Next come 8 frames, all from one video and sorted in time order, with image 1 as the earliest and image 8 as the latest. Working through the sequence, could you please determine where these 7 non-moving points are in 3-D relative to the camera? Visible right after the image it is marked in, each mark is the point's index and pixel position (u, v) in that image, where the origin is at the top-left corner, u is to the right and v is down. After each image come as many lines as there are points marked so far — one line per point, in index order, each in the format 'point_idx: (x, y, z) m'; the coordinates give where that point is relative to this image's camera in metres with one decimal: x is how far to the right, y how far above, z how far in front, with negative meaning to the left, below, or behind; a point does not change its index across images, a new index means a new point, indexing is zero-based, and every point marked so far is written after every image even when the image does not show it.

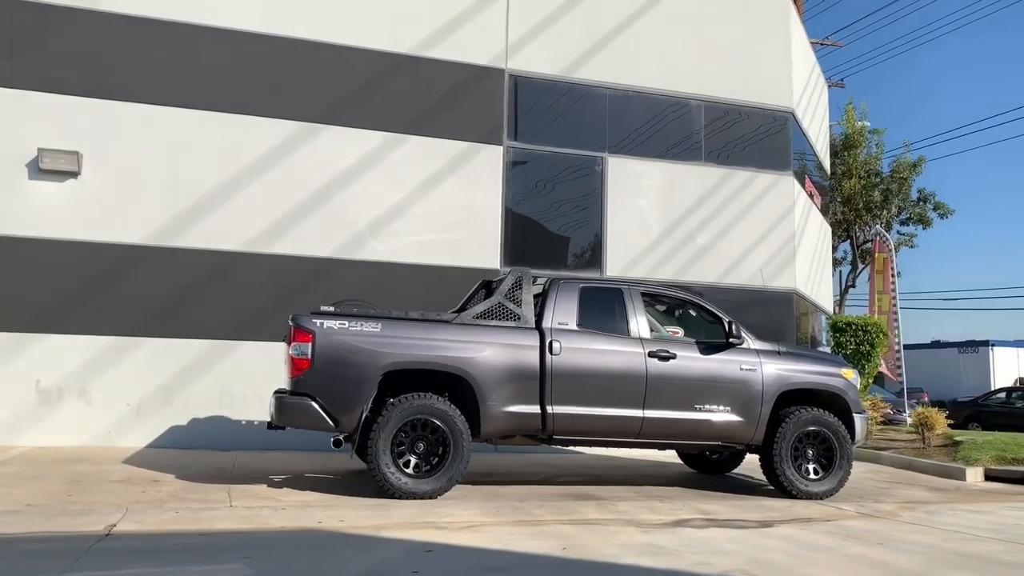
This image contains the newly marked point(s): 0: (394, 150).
0: (-1.6, +1.9, +10.7) m
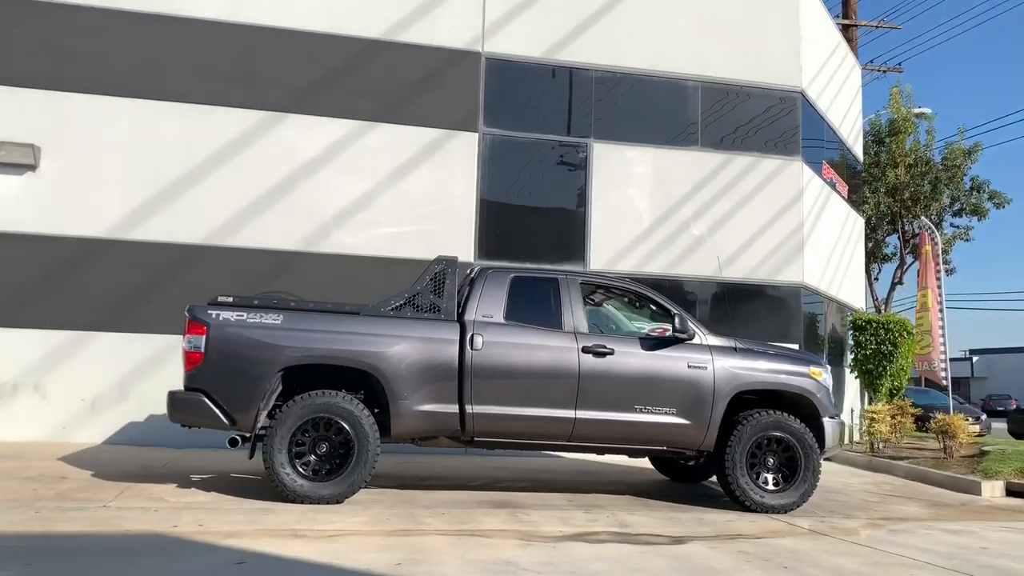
0: (-2.0, +1.9, +10.3) m
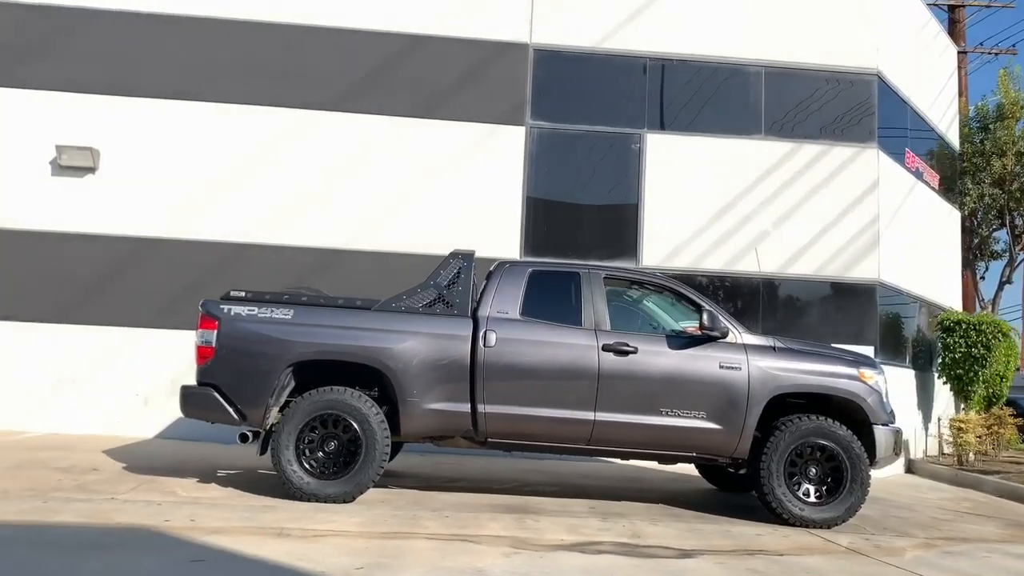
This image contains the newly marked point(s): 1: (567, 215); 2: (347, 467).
0: (-1.4, +2.0, +10.2) m
1: (+0.7, +1.0, +10.3) m
2: (-1.2, -1.3, +5.9) m
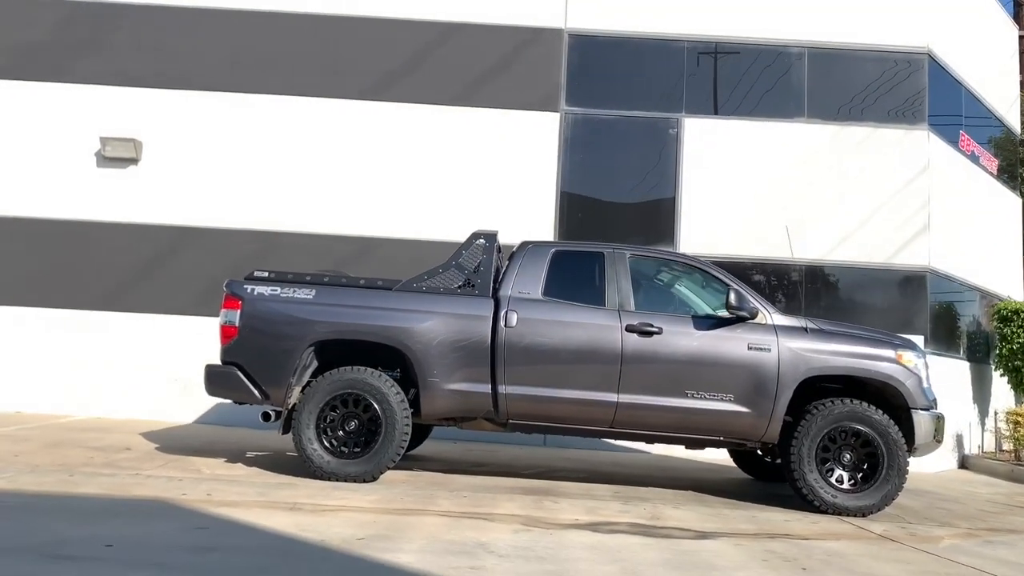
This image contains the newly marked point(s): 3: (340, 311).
0: (-0.9, +2.1, +10.2) m
1: (+1.1, +1.1, +10.1) m
2: (-1.1, -1.2, +5.9) m
3: (-1.3, -0.2, +6.1) m
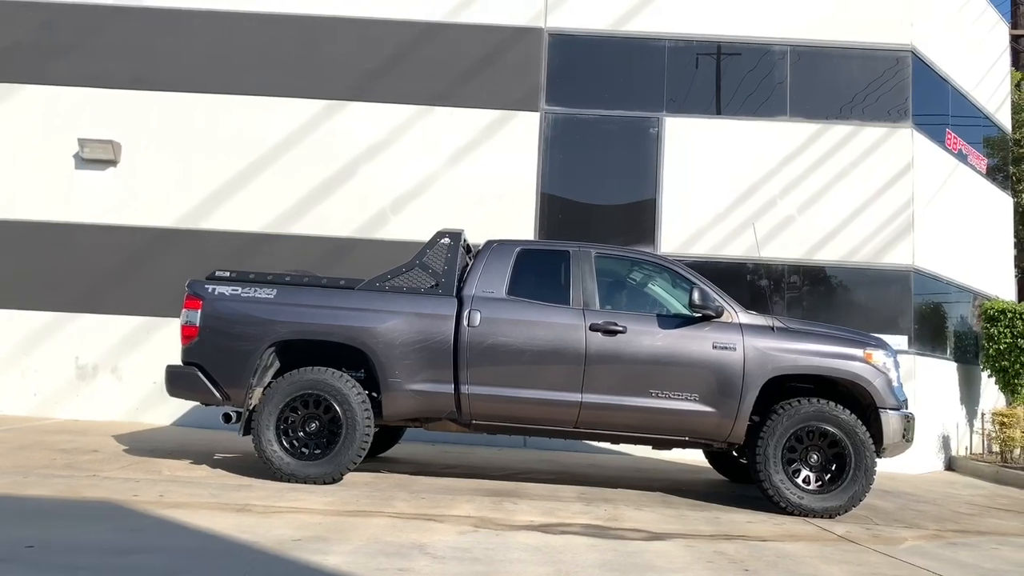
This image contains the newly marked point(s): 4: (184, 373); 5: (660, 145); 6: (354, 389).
0: (-1.2, +2.1, +10.1) m
1: (+0.9, +1.1, +10.1) m
2: (-1.4, -1.2, +5.8) m
3: (-1.6, -0.2, +6.0) m
4: (-2.5, -0.6, +6.0) m
5: (+1.9, +1.8, +10.1) m
6: (-1.2, -0.7, +5.9) m
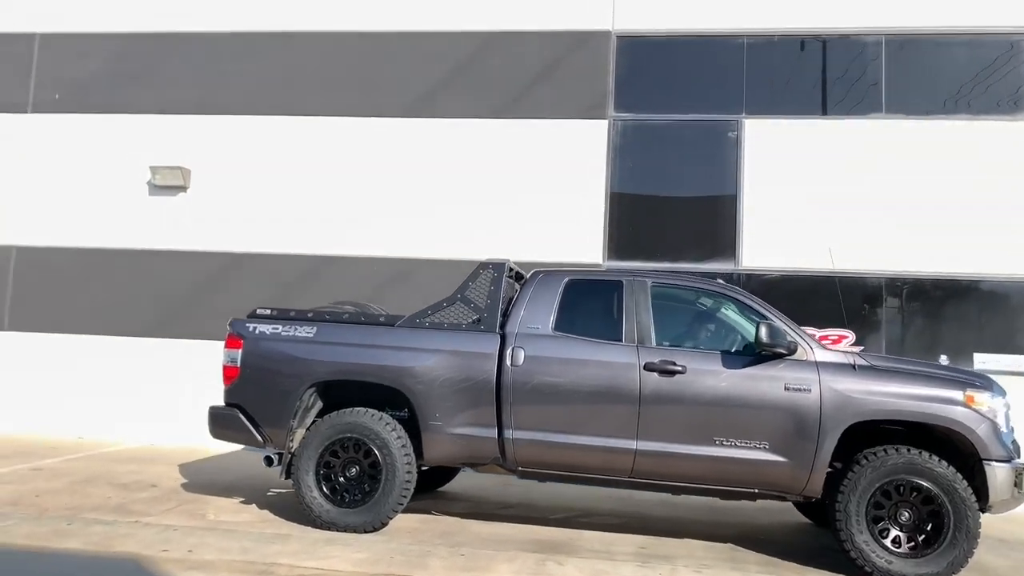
0: (-0.4, +1.9, +9.8) m
1: (+1.7, +0.9, +9.5) m
2: (-1.0, -1.5, +5.6) m
3: (-1.3, -0.4, +5.8) m
4: (-2.1, -0.9, +5.8) m
5: (+2.7, +1.6, +9.4) m
6: (-0.8, -1.0, +5.6) m
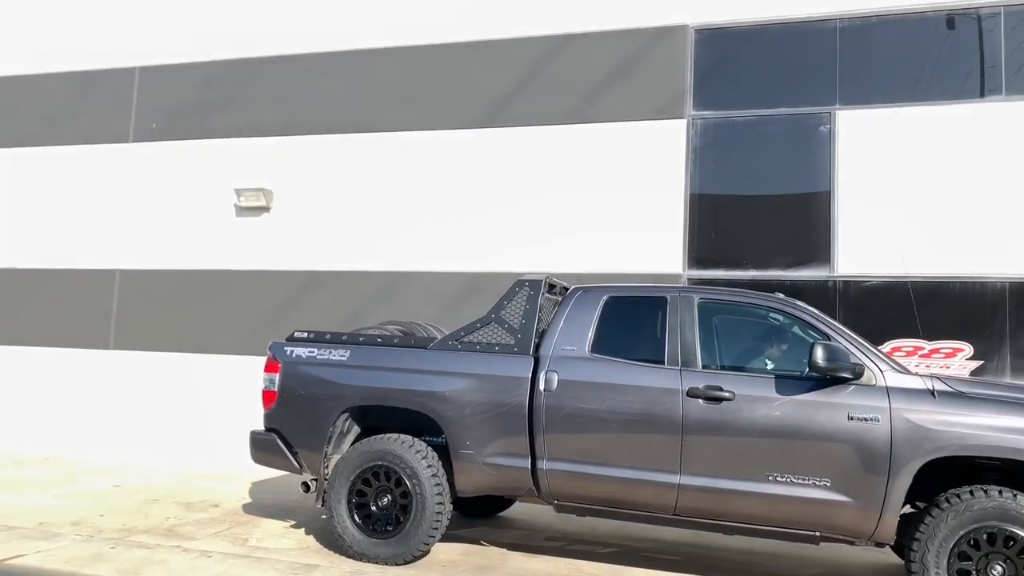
0: (+0.5, +1.7, +9.4) m
1: (+2.5, +0.8, +8.8) m
2: (-0.8, -1.6, +5.4) m
3: (-1.0, -0.6, +5.6) m
4: (-1.8, -1.1, +5.8) m
5: (+3.5, +1.6, +8.5) m
6: (-0.6, -1.2, +5.3) m
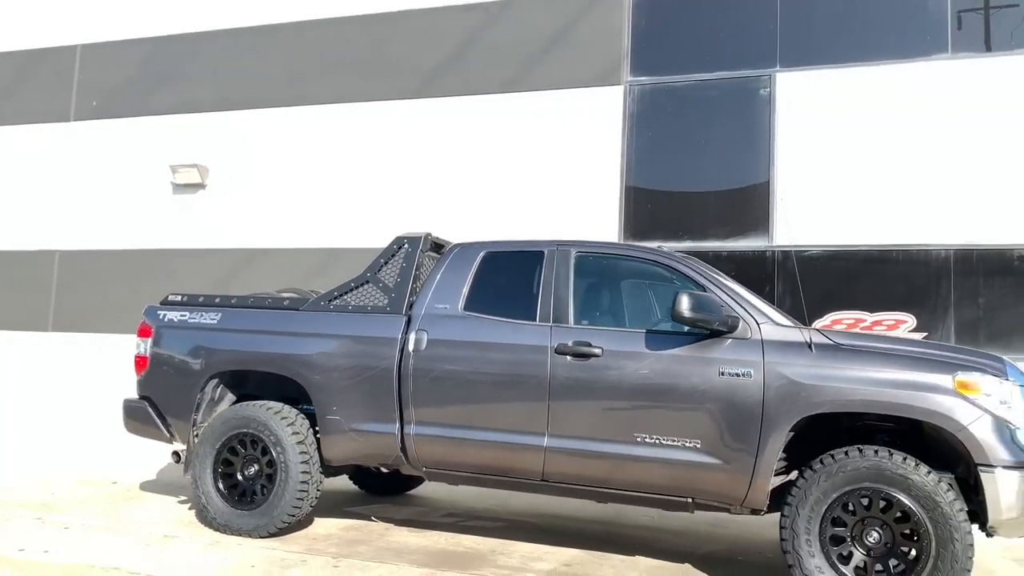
0: (-0.2, +2.0, +9.1) m
1: (+1.7, +1.1, +8.4) m
2: (-1.6, -1.3, +5.0) m
3: (-1.8, -0.3, +5.3) m
4: (-2.6, -0.8, +5.5) m
5: (+2.7, +1.9, +8.1) m
6: (-1.4, -0.9, +5.0) m
